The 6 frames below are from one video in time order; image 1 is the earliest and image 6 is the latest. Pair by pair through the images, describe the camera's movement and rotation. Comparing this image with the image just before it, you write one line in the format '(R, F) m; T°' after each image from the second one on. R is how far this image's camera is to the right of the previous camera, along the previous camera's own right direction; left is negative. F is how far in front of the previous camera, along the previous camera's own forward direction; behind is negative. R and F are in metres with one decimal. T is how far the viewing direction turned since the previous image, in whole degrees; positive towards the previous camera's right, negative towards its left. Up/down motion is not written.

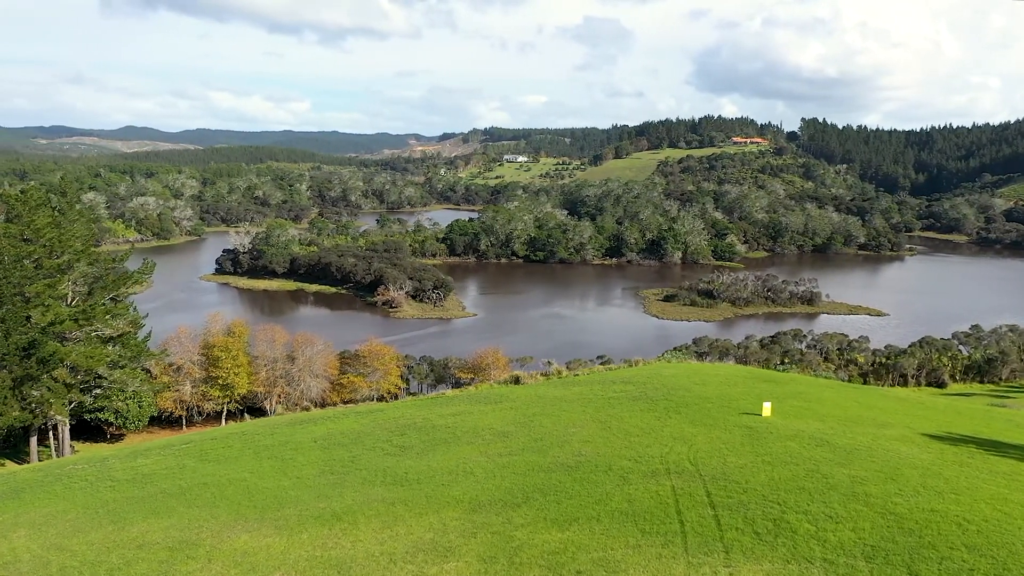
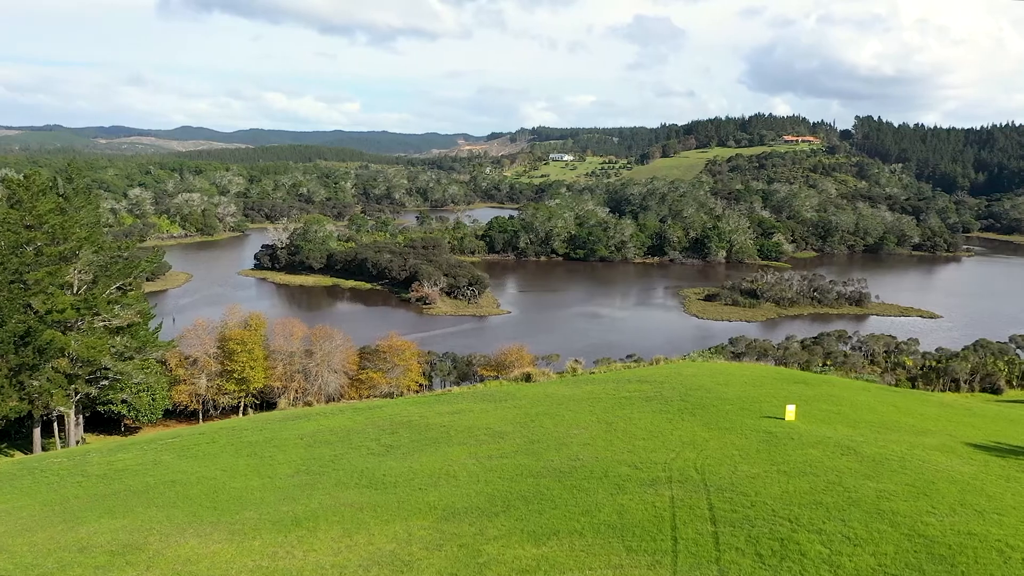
(+1.1, +1.7) m; -3°
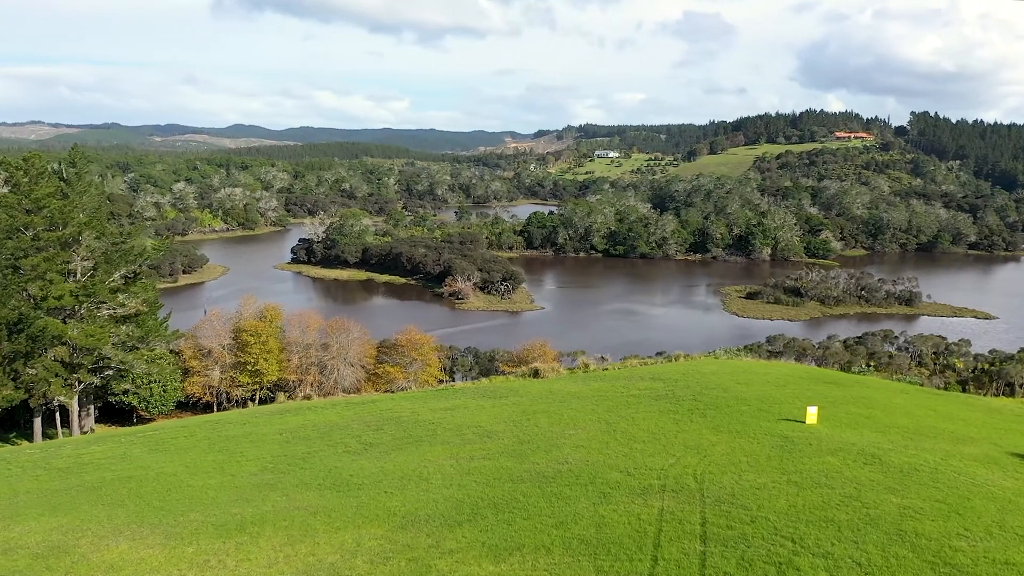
(+1.1, +1.7) m; -3°
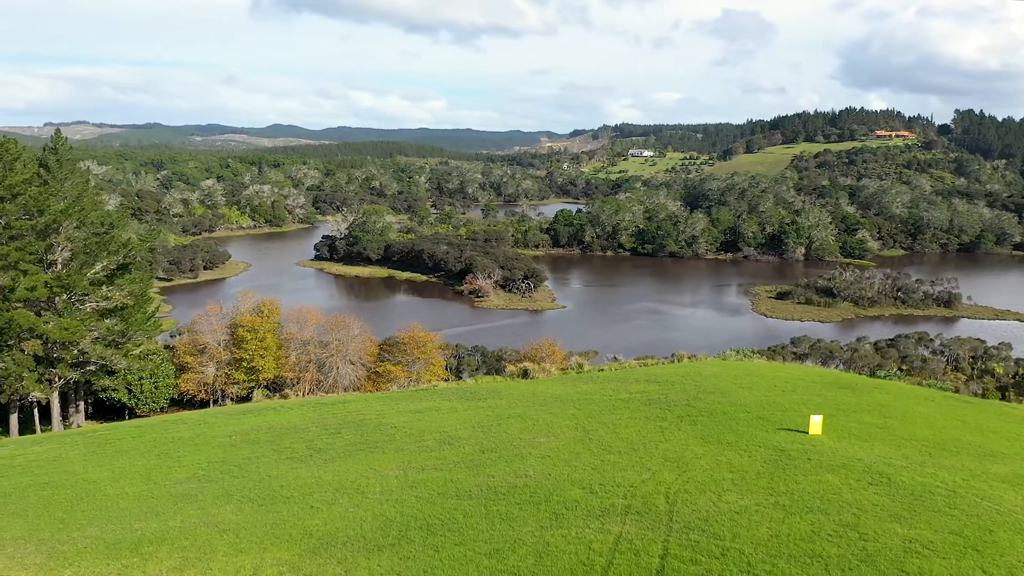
(+1.3, +1.9) m; -2°
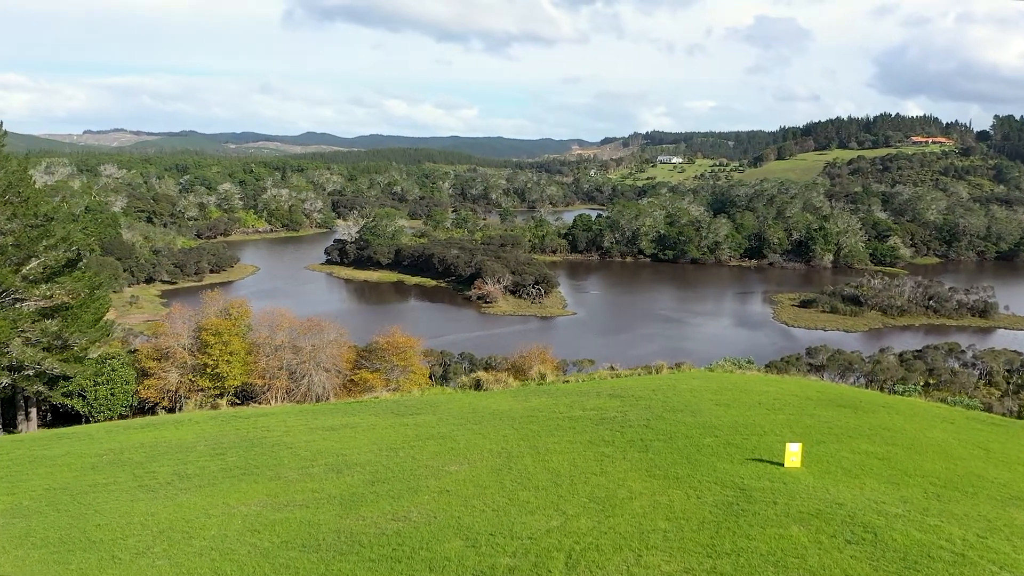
(+1.9, +3.0) m; -2°
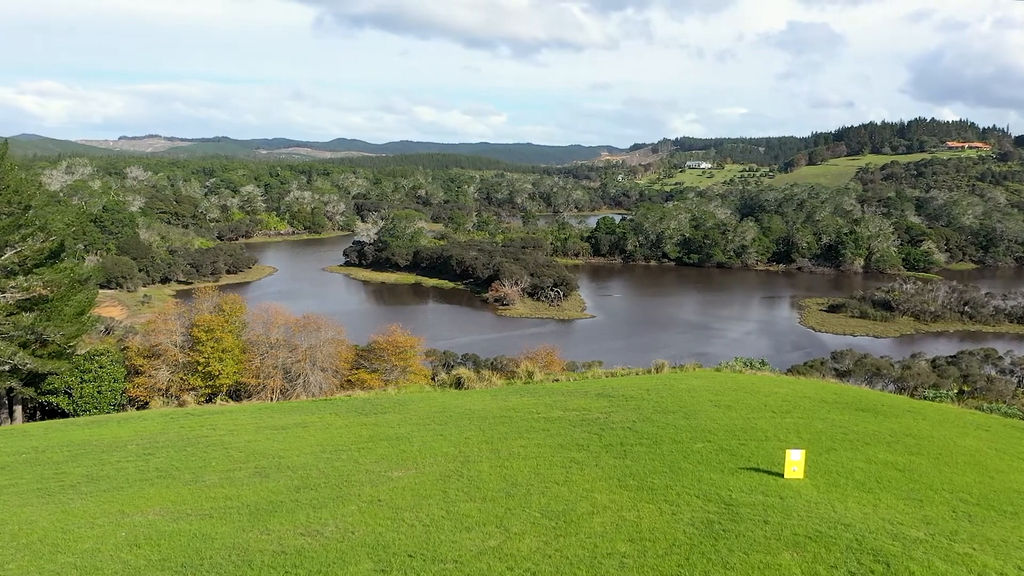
(+0.9, +1.8) m; -2°
